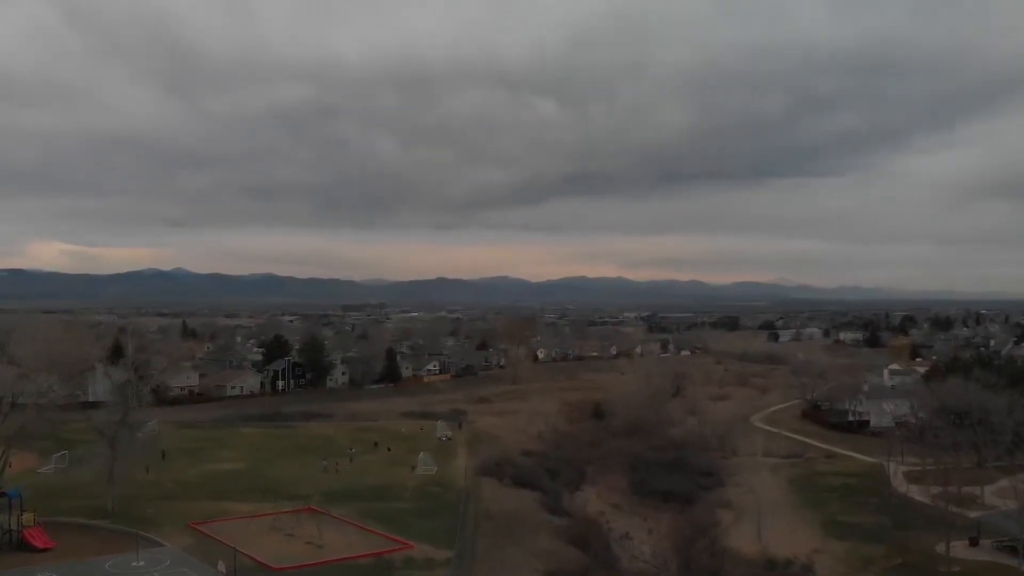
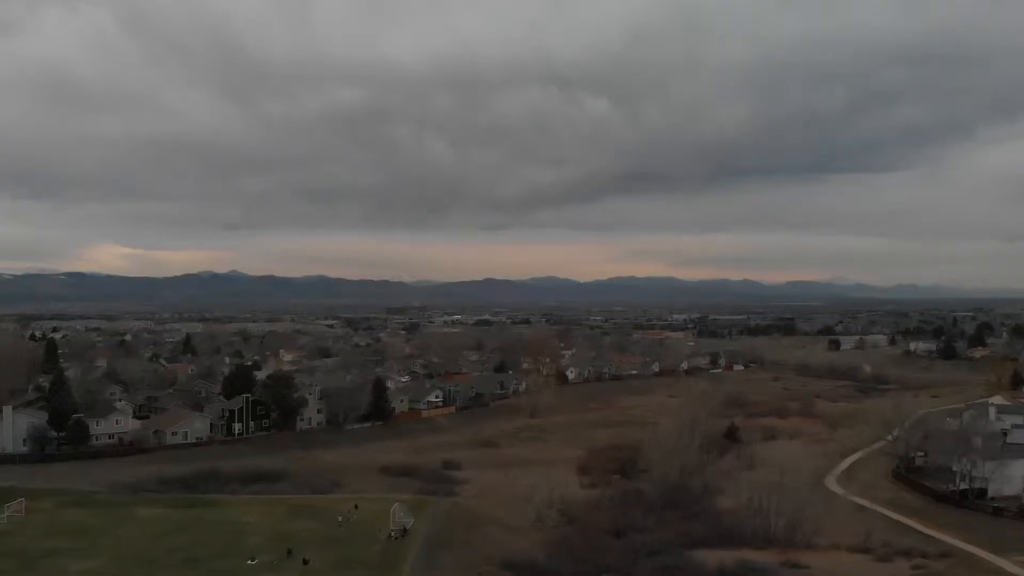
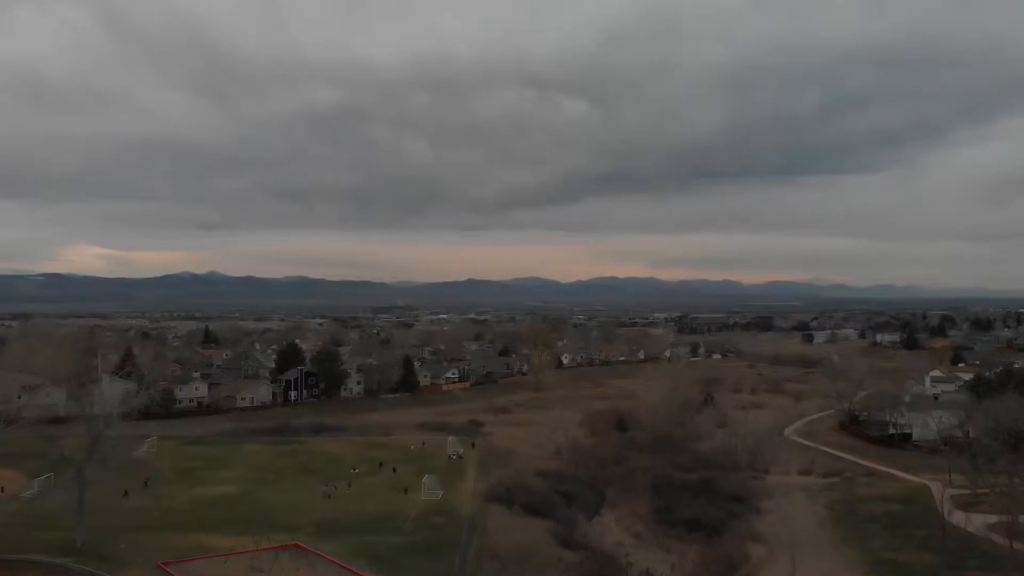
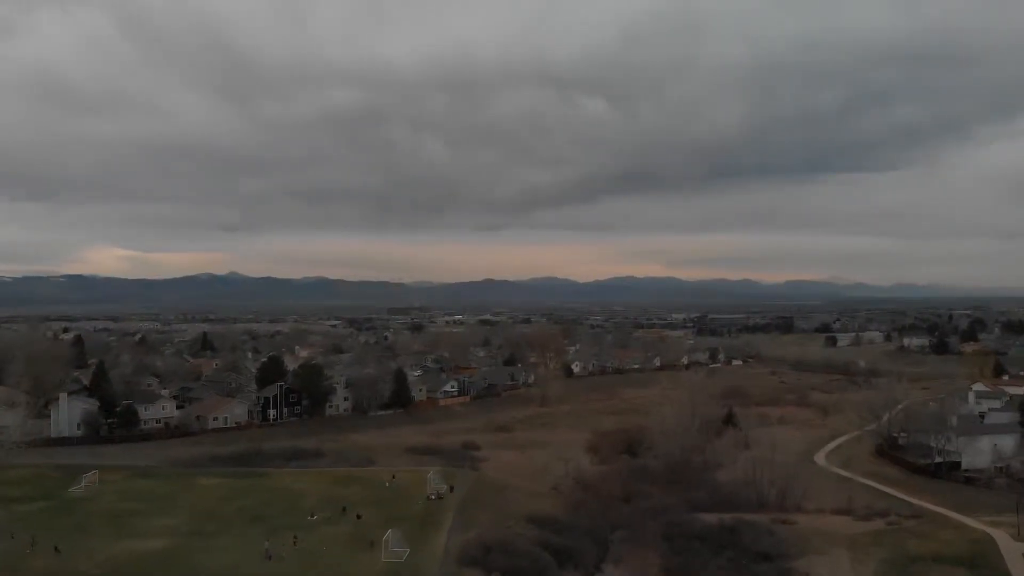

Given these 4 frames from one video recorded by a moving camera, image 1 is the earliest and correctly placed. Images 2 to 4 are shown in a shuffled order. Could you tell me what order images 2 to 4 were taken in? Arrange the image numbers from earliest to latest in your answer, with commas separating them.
3, 4, 2
